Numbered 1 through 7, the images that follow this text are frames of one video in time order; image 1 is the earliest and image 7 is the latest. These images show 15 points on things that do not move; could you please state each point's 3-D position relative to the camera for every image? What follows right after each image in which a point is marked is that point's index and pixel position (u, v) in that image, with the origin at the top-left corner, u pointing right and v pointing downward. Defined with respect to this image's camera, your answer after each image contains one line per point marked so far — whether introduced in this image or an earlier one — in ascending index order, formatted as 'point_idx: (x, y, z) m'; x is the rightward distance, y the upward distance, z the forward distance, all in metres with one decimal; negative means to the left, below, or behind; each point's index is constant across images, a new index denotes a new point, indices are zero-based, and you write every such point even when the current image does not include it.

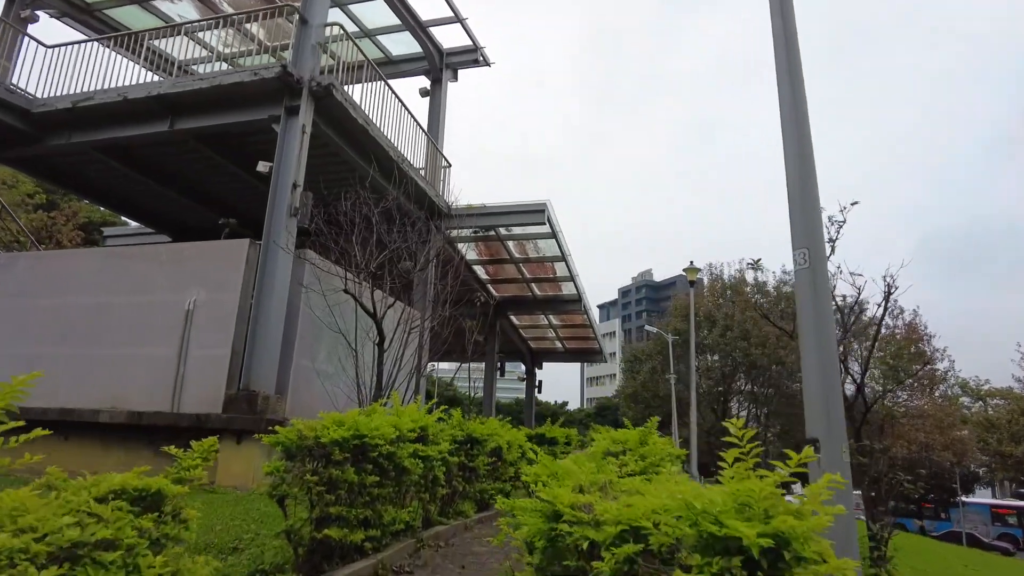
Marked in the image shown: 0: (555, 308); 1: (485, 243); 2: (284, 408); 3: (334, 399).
0: (+1.2, -0.6, +18.1) m
1: (-0.6, +1.0, +14.8) m
2: (-3.0, -1.6, +8.3) m
3: (-2.7, -1.6, +9.3) m
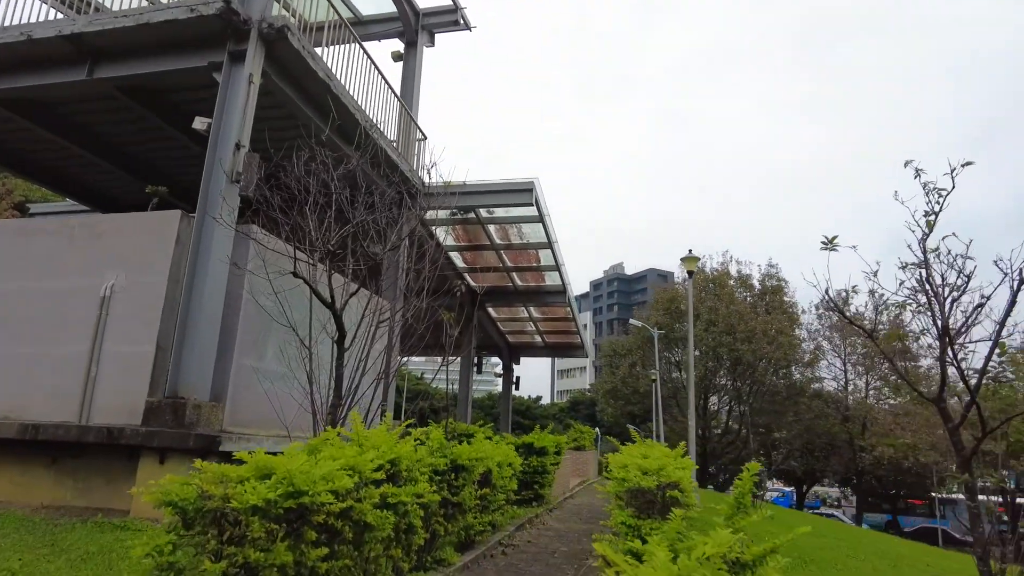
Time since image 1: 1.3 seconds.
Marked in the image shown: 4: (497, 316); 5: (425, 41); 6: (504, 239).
0: (+0.7, -0.3, +16.7) m
1: (-1.0, +1.3, +13.4) m
2: (-3.1, -1.4, +6.7) m
3: (-2.8, -1.5, +7.8) m
4: (-0.5, -0.8, +18.8) m
5: (-1.9, +5.3, +13.6) m
6: (-0.2, +1.1, +14.0) m
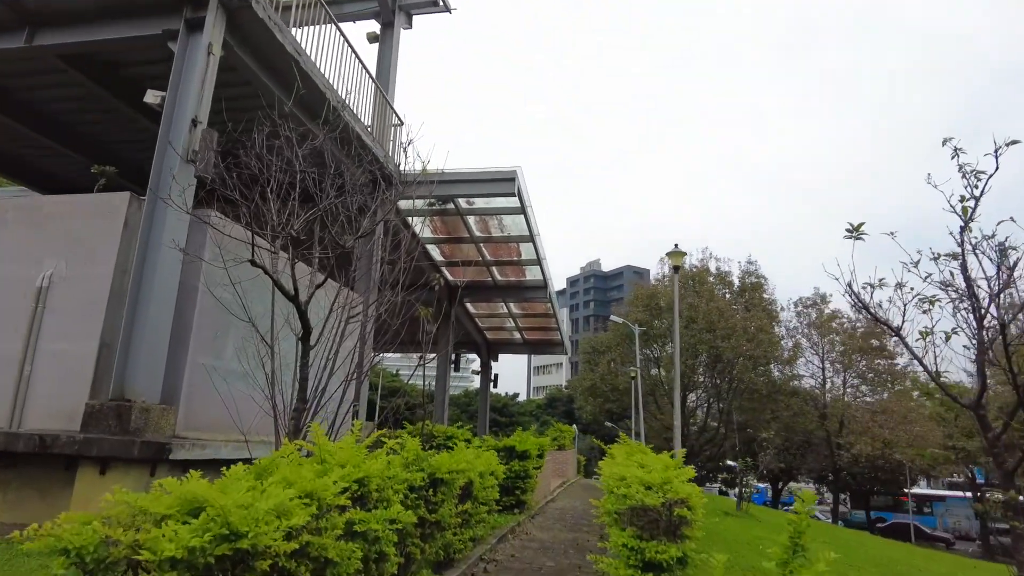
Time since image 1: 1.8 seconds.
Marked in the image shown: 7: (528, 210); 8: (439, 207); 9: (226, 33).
0: (+0.1, -0.2, +16.2) m
1: (-1.4, +1.4, +12.7) m
2: (-3.2, -1.3, +6.0) m
3: (-3.0, -1.4, +7.1) m
4: (-1.1, -0.7, +18.2) m
5: (-2.2, +5.4, +13.0) m
6: (-0.6, +1.2, +13.4) m
7: (+0.3, +1.5, +12.4) m
8: (-1.4, +1.6, +12.2) m
9: (-3.1, +2.8, +6.9) m
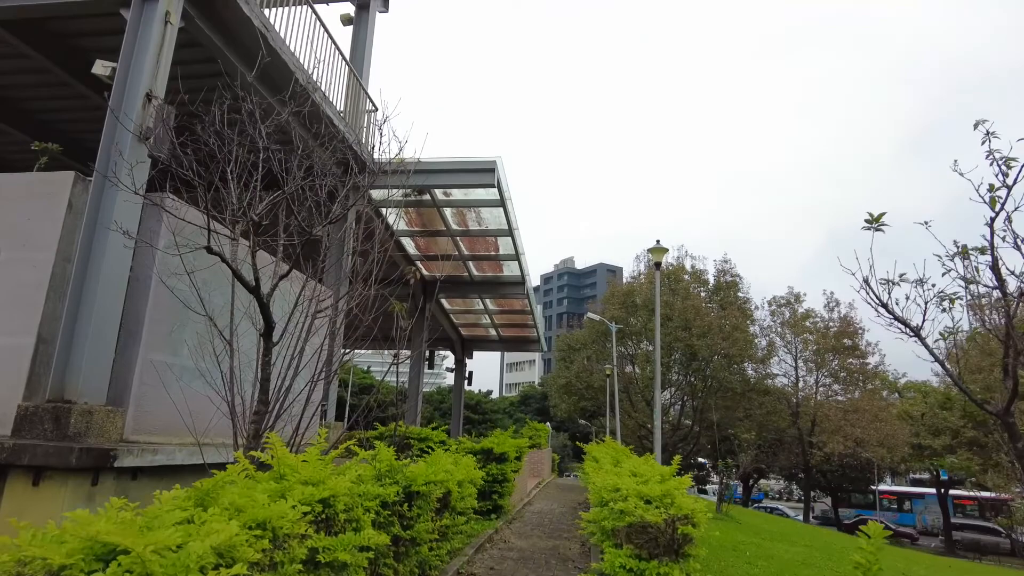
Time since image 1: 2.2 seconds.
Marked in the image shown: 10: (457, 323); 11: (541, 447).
0: (-0.4, -0.1, +15.7) m
1: (-1.8, +1.5, +12.2) m
2: (-3.4, -1.2, +5.5) m
3: (-3.2, -1.3, +6.6) m
4: (-1.7, -0.5, +17.8) m
5: (-2.6, +5.5, +12.4) m
6: (-1.0, +1.3, +12.9) m
7: (-0.1, +1.6, +12.0) m
8: (-1.8, +1.7, +11.7) m
9: (-3.3, +2.9, +6.3) m
10: (-1.7, -1.1, +19.4) m
11: (+0.9, -4.8, +19.1) m
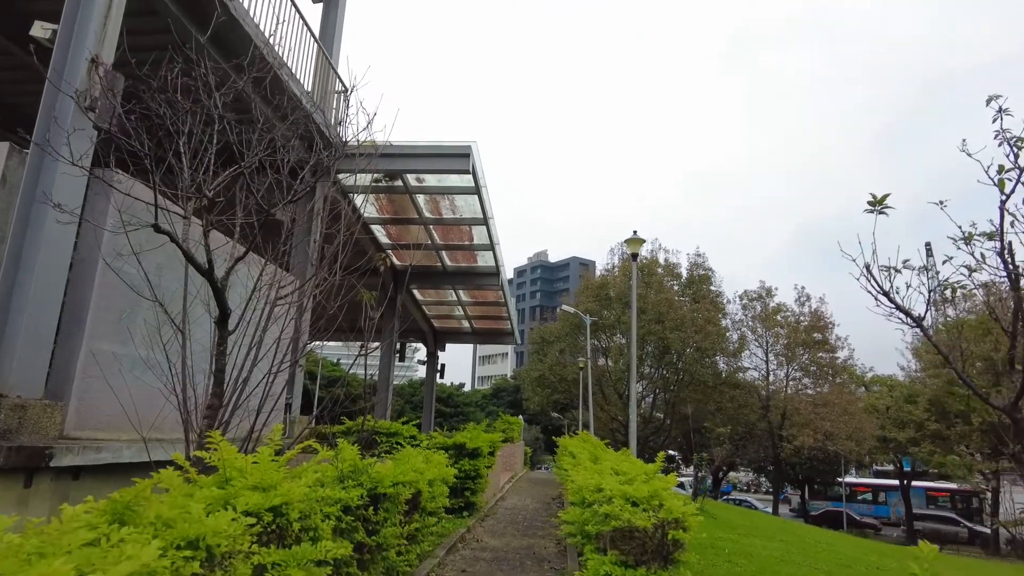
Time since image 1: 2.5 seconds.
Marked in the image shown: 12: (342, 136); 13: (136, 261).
0: (-1.1, +0.1, +15.4) m
1: (-2.3, +1.7, +11.8) m
2: (-3.6, -1.1, +5.0) m
3: (-3.5, -1.1, +6.1) m
4: (-2.5, -0.3, +17.3) m
5: (-3.1, +5.7, +11.9) m
6: (-1.5, +1.5, +12.5) m
7: (-0.5, +1.8, +11.6) m
8: (-2.2, +1.9, +11.2) m
9: (-3.5, +3.0, +5.8) m
10: (-2.5, -0.8, +19.0) m
11: (0.0, -4.5, +18.9) m
12: (-1.7, +1.5, +6.2) m
13: (-3.5, +0.2, +5.9) m
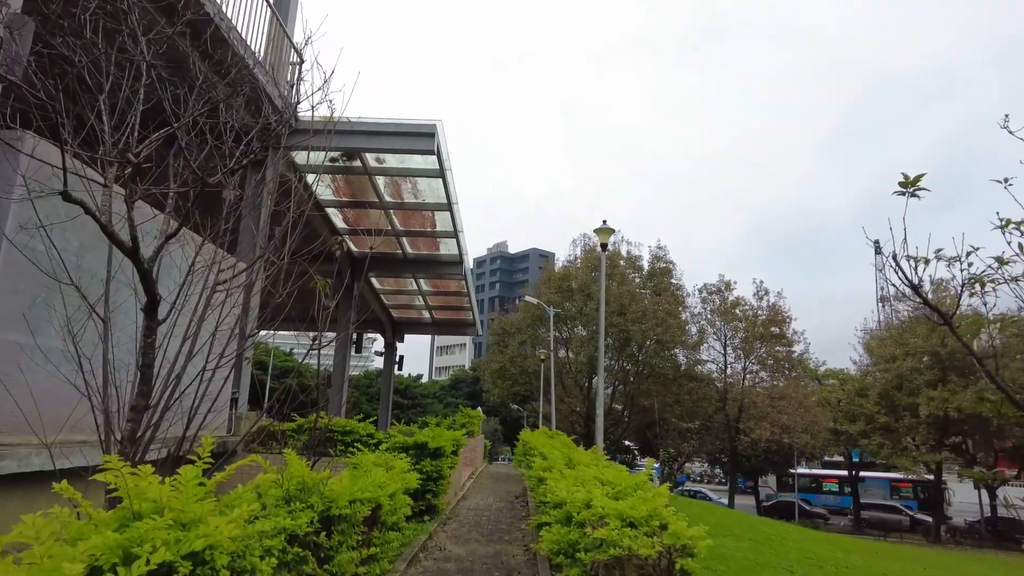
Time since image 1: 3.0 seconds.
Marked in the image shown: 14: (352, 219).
0: (-1.9, +0.4, +14.8) m
1: (-2.9, +1.9, +11.1) m
2: (-3.8, -0.9, +4.2) m
3: (-3.7, -1.0, +5.4) m
4: (-3.4, 0.0, +16.6) m
5: (-3.6, +6.0, +11.1) m
6: (-2.2, +1.7, +11.9) m
7: (-1.1, +2.0, +11.0) m
8: (-2.8, +2.1, +10.5) m
9: (-3.7, +3.2, +5.0) m
10: (-3.6, -0.4, +18.3) m
11: (-1.1, -4.3, +18.4) m
12: (-1.9, +1.6, +5.5) m
13: (-3.7, +0.4, +5.2) m
14: (-3.2, +1.4, +12.9) m
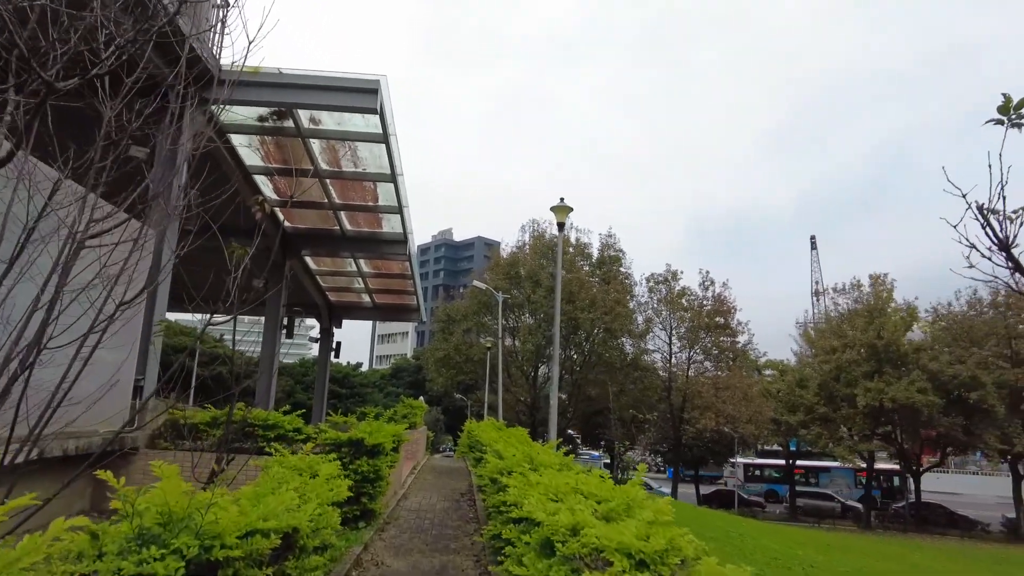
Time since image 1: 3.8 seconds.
0: (-3.0, +0.8, +13.6) m
1: (-3.6, +2.3, +9.8) m
2: (-4.0, -0.7, +3.0) m
3: (-4.0, -0.7, +4.1) m
4: (-4.7, +0.5, +15.3) m
5: (-4.3, +6.4, +9.7) m
6: (-3.0, +2.1, +10.7) m
7: (-1.9, +2.3, +9.9) m
8: (-3.5, +2.4, +9.3) m
9: (-3.9, +3.5, +3.7) m
10: (-5.0, +0.1, +17.0) m
11: (-2.6, -3.8, +17.3) m
12: (-2.2, +1.9, +4.4) m
13: (-4.0, +0.7, +3.9) m
14: (-4.1, +1.8, +11.6) m
